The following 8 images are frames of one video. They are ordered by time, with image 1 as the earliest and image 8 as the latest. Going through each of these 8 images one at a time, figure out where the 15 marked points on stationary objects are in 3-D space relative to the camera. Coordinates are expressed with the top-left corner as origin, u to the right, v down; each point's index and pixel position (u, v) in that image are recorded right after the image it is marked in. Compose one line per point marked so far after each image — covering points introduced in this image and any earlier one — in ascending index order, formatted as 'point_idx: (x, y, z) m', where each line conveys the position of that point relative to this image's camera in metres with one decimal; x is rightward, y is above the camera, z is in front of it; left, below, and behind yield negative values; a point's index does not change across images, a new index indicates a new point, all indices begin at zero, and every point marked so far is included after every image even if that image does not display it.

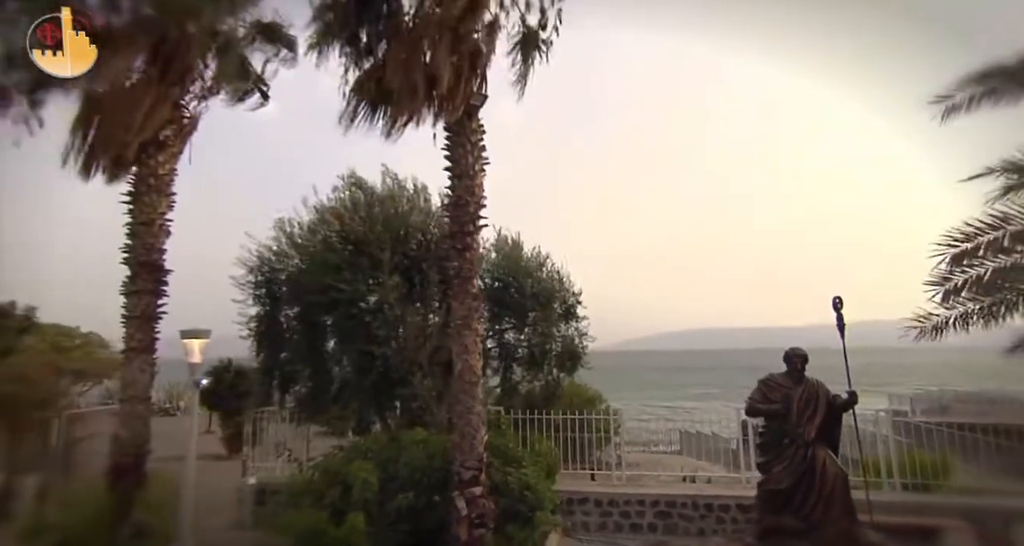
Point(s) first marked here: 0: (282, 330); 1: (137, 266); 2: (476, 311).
0: (-3.2, -0.8, +8.6) m
1: (-4.3, +0.1, +6.9) m
2: (-0.4, -0.4, +6.3) m
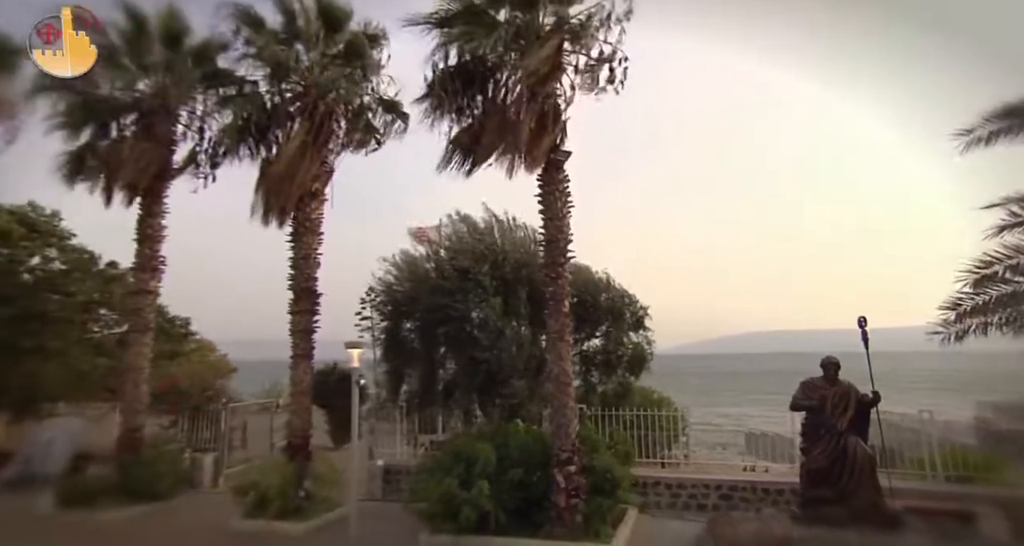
0: (-1.9, -1.2, +10.5) m
1: (-3.2, -0.2, +8.9) m
2: (+0.7, -0.7, +7.9) m
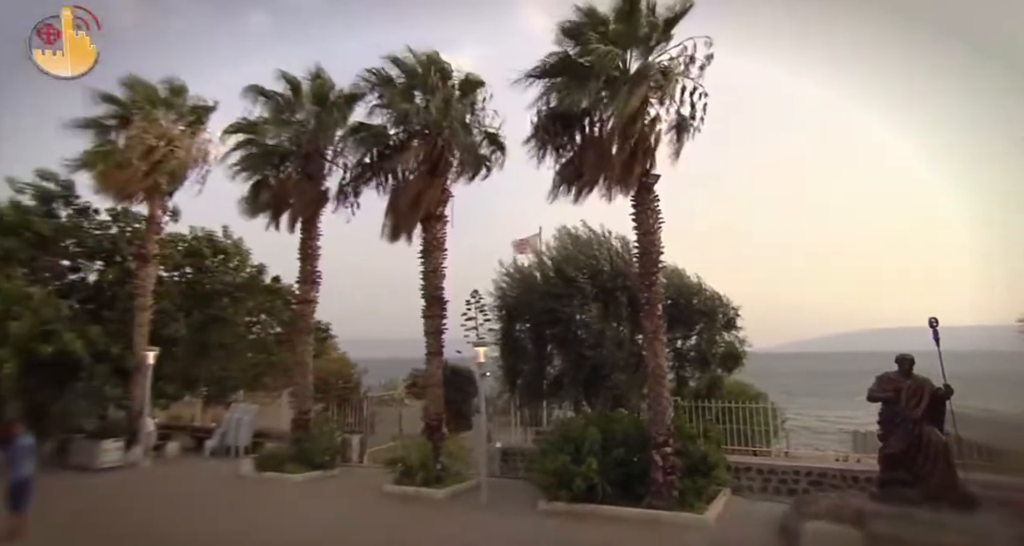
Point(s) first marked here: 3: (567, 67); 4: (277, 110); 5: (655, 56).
0: (+0.1, -1.3, +12.0) m
1: (-1.5, -0.4, +10.6) m
2: (+2.2, -0.8, +9.0) m
3: (+0.9, +3.2, +9.1) m
4: (-4.5, +3.0, +11.4) m
5: (+2.2, +3.2, +8.9) m
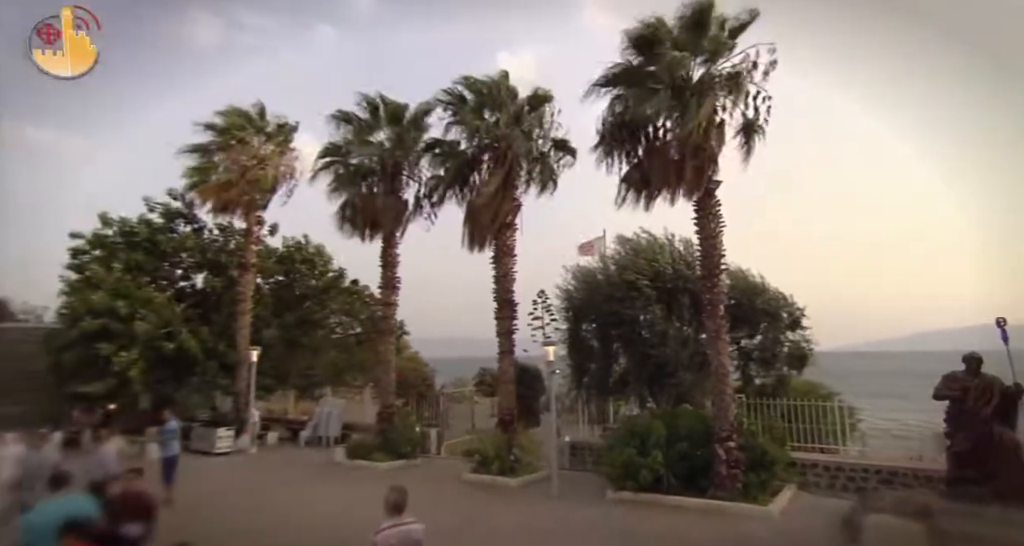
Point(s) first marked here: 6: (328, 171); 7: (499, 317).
0: (+1.5, -1.4, +12.6) m
1: (-0.2, -0.5, +11.4) m
2: (+3.3, -0.8, +9.4) m
3: (+1.9, +3.2, +9.6) m
4: (-3.2, +2.9, +12.5) m
5: (+3.1, +3.2, +9.2) m
6: (-3.9, +2.1, +12.7) m
7: (-0.2, -0.8, +11.4) m
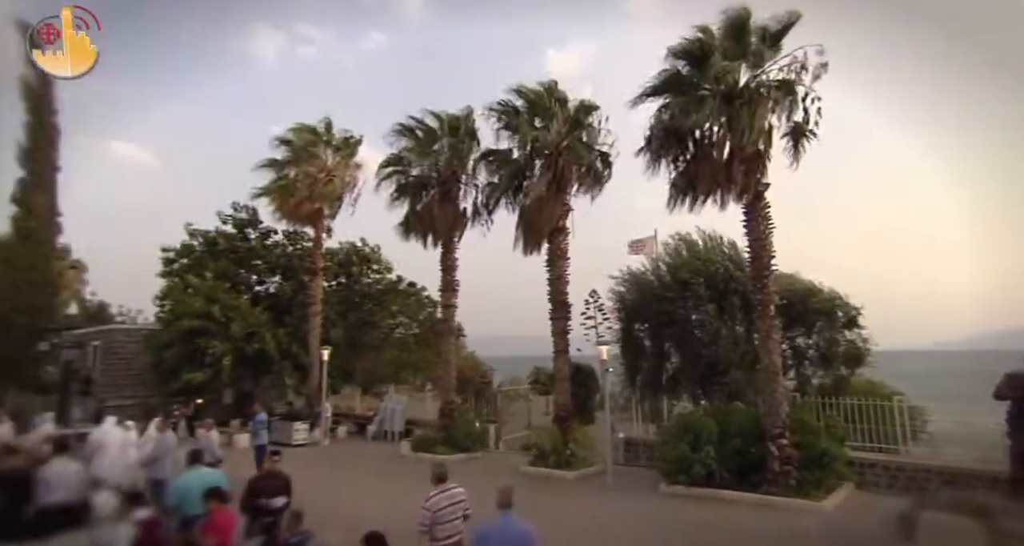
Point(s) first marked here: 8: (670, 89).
0: (+2.6, -1.4, +12.9) m
1: (+0.9, -0.5, +11.8) m
2: (+4.2, -0.9, +9.5) m
3: (+2.8, +3.1, +9.9) m
4: (-2.1, +2.8, +13.2) m
5: (+4.0, +3.2, +9.4) m
6: (-2.7, +2.0, +13.4) m
7: (+0.8, -0.9, +11.8) m
8: (+2.6, +3.1, +10.0) m
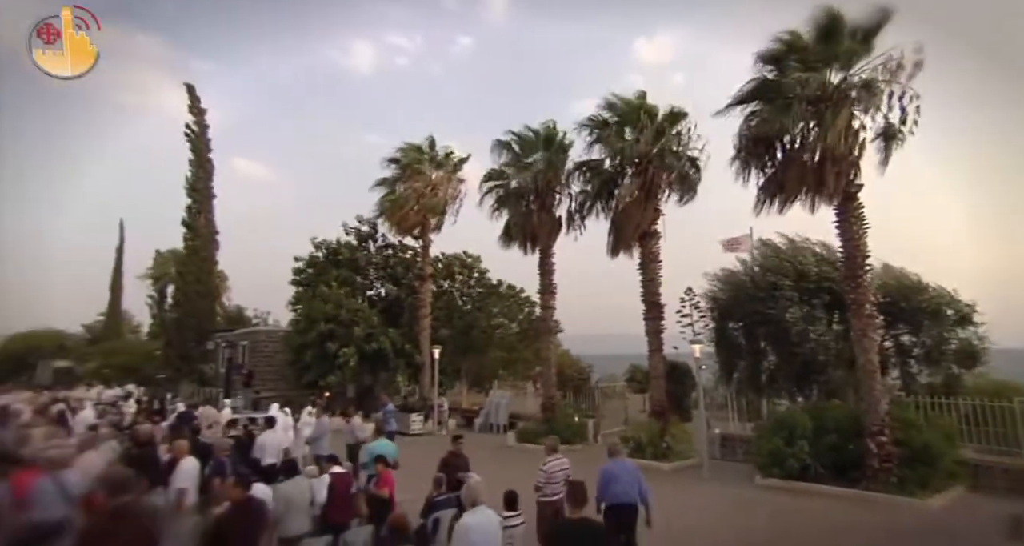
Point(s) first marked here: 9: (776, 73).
0: (+4.8, -1.4, +13.2) m
1: (+2.8, -0.6, +12.4) m
2: (+5.8, -0.8, +9.6) m
3: (+4.3, +3.1, +10.2) m
4: (+0.1, +2.7, +14.2) m
5: (+5.4, +3.2, +9.5) m
6: (-0.5, +1.9, +14.5) m
7: (+2.8, -0.9, +12.4) m
8: (+4.2, +3.0, +10.3) m
9: (+4.5, +3.4, +10.2) m
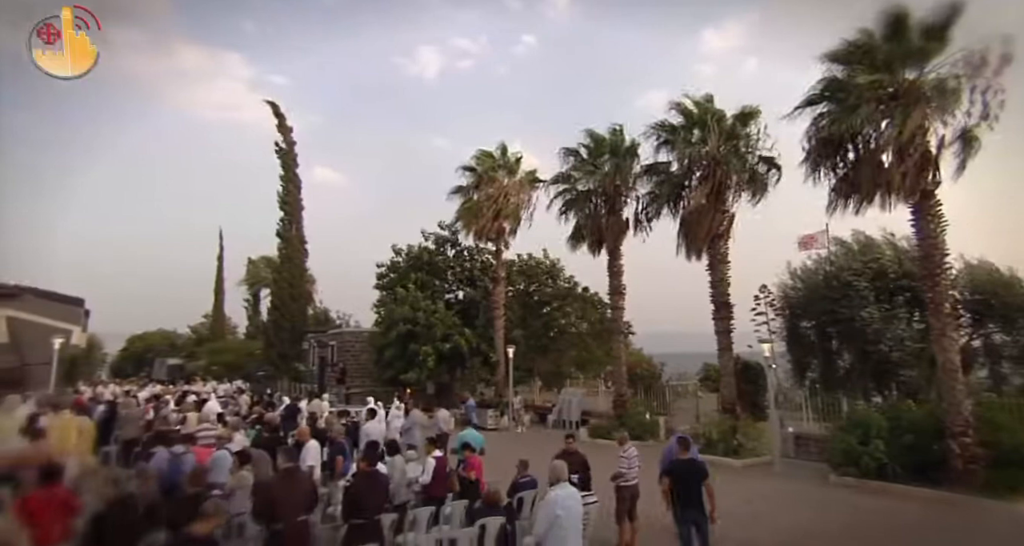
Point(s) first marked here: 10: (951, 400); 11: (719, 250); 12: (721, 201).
0: (+6.3, -1.4, +13.1) m
1: (+4.3, -0.6, +12.5) m
2: (+6.9, -0.8, +9.4) m
3: (+5.5, +3.1, +10.2) m
4: (+1.7, +2.7, +14.6) m
5: (+6.5, +3.2, +9.4) m
6: (+1.2, +1.9, +15.0) m
7: (+4.3, -0.9, +12.5) m
8: (+5.4, +3.1, +10.3) m
9: (+5.6, +3.4, +10.1) m
10: (+6.8, -1.9, +9.3) m
11: (+4.4, +0.5, +12.6) m
12: (+4.3, +1.5, +12.3) m
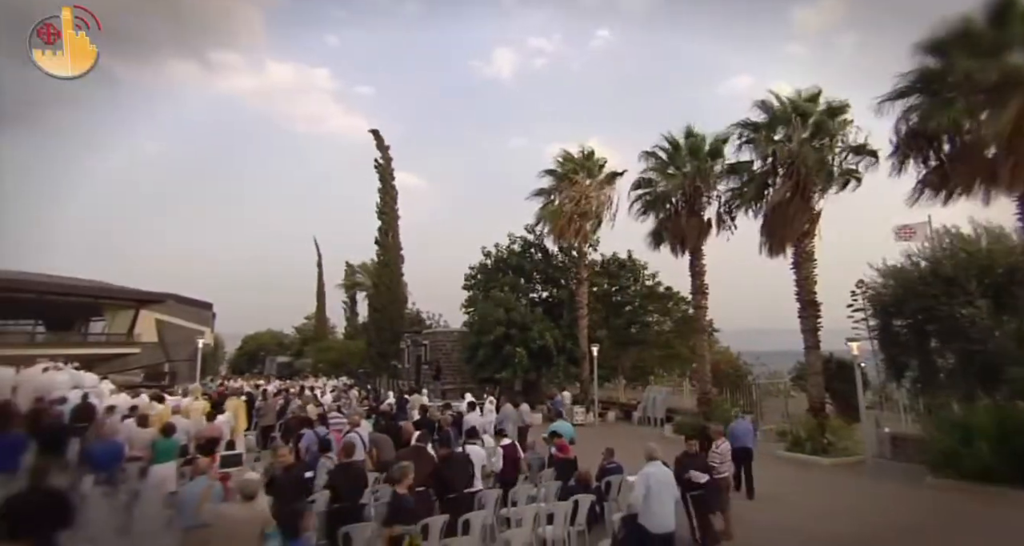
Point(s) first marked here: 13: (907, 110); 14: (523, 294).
0: (+8.2, -1.3, +12.6) m
1: (+6.1, -0.5, +12.4) m
2: (+8.2, -0.7, +9.0) m
3: (+6.9, +3.2, +9.9) m
4: (+3.7, +2.7, +14.8) m
5: (+7.8, +3.3, +8.9) m
6: (+3.3, +1.9, +15.3) m
7: (+6.1, -0.9, +12.4) m
8: (+6.8, +3.1, +10.0) m
9: (+7.0, +3.5, +9.8) m
10: (+8.1, -1.8, +8.8) m
11: (+6.1, +0.6, +12.4) m
12: (+6.0, +1.6, +12.2) m
13: (+6.7, +2.8, +10.1) m
14: (+0.3, -0.6, +19.7) m
